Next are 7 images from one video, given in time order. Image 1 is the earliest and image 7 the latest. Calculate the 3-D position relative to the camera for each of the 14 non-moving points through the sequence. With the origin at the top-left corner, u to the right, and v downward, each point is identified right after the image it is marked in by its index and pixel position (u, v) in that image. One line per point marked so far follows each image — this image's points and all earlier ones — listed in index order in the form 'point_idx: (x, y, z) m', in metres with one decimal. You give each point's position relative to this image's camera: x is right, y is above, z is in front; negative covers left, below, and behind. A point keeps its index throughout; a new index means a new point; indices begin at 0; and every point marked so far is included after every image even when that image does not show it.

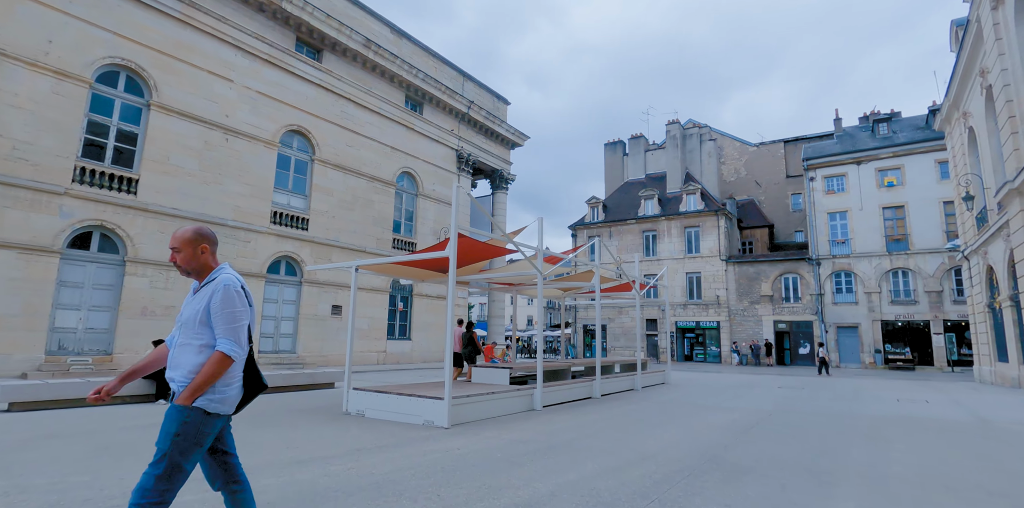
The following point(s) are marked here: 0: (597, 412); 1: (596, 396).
0: (+1.3, -2.3, +7.5) m
1: (+1.5, -2.5, +9.1) m
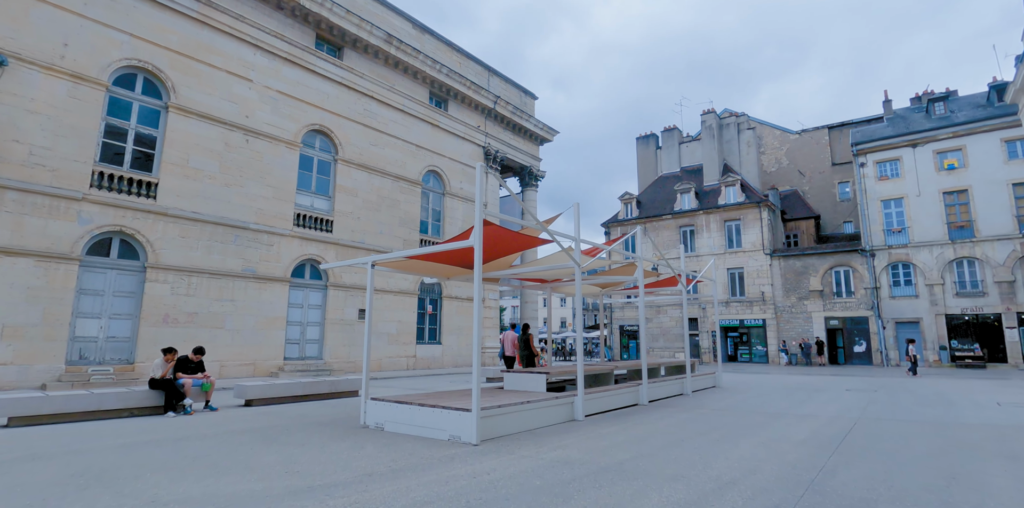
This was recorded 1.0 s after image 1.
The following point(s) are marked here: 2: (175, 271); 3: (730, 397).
0: (+1.7, -2.2, +6.5) m
1: (+2.1, -2.4, +8.1) m
2: (-8.4, -0.4, +12.8) m
3: (+3.9, -2.5, +9.0) m
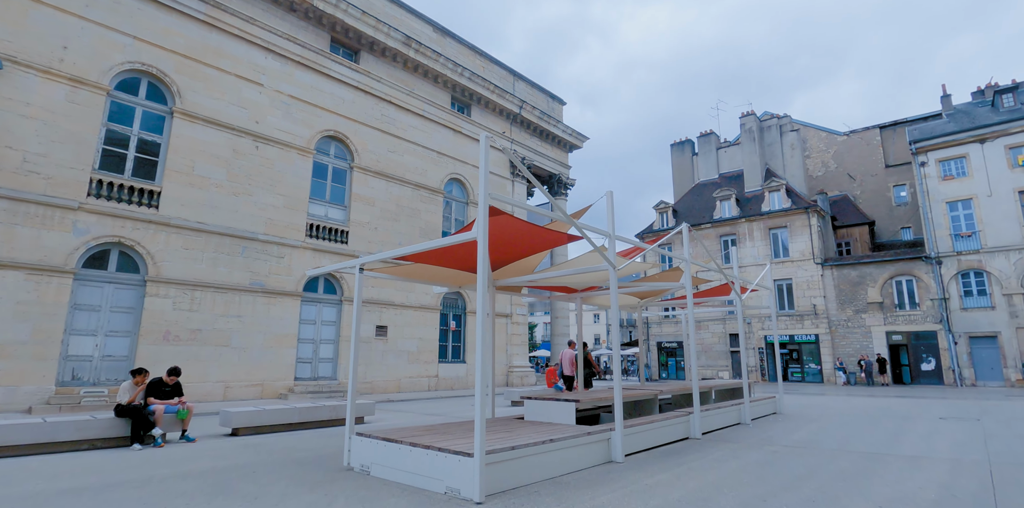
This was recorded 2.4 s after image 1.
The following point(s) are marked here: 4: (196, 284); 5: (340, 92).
0: (+2.0, -2.1, +5.1) m
1: (+2.4, -2.4, +6.6) m
2: (-7.9, -0.7, +12.0) m
3: (+4.2, -2.5, +7.4) m
4: (-7.6, -0.7, +12.3) m
5: (-5.4, +5.0, +15.9) m
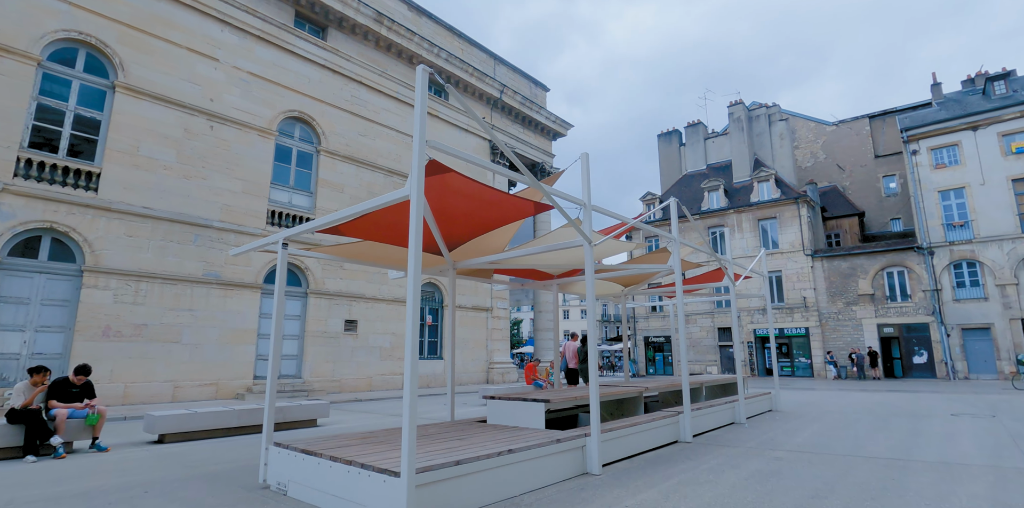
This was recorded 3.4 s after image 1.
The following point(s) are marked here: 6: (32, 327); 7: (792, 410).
0: (+1.6, -1.9, +4.2) m
1: (+2.0, -2.1, +5.8) m
2: (-8.4, -0.5, +10.9) m
3: (+3.8, -2.3, +6.6) m
4: (-8.1, -0.5, +11.2) m
5: (-6.0, +5.3, +14.9) m
6: (-9.4, -1.4, +10.0) m
7: (+4.9, -2.7, +8.9) m
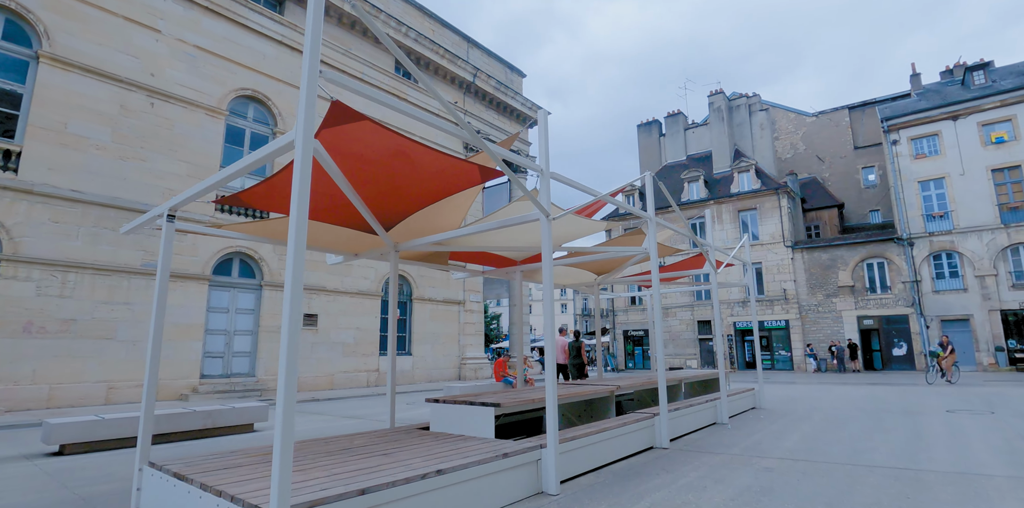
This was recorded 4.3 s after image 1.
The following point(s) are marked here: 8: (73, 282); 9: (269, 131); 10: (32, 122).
0: (+1.1, -1.7, +3.5) m
1: (+1.5, -1.9, +5.1) m
2: (-9.0, -0.2, +9.8) m
3: (+3.3, -2.0, +5.9) m
4: (-8.8, -0.2, +10.1) m
5: (-6.8, +5.6, +13.8) m
6: (-10.0, -1.2, +8.9) m
7: (+4.3, -2.5, +8.2) m
8: (-8.7, -0.6, +10.2) m
9: (-6.6, +3.3, +13.9) m
10: (-9.5, +2.6, +10.1) m
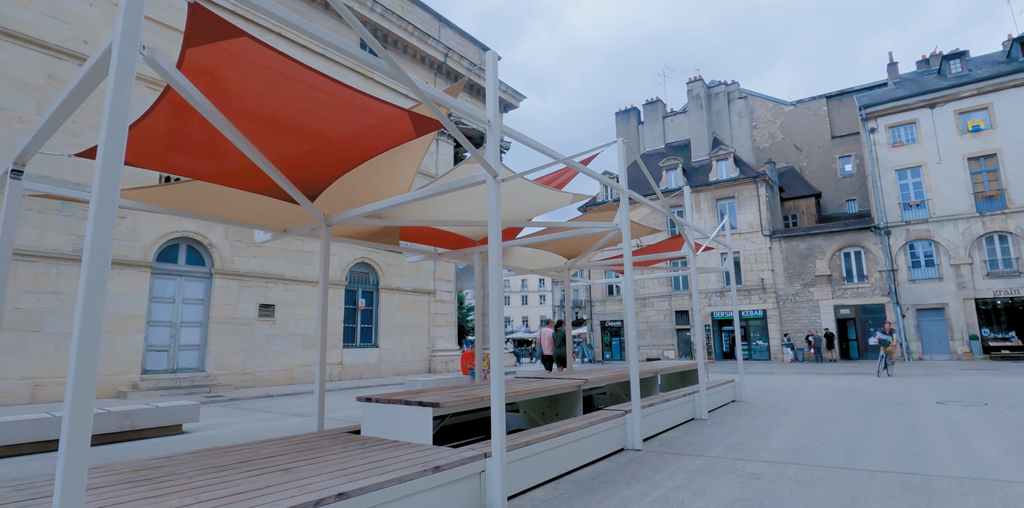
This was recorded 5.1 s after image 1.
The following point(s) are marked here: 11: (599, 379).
0: (+0.8, -1.5, +2.9) m
1: (+1.1, -1.7, +4.5) m
2: (-9.6, +0.1, +8.8) m
3: (+2.8, -1.8, +5.4) m
4: (-9.4, +0.1, +9.1) m
5: (-7.6, +6.0, +12.8) m
6: (-10.6, -0.9, +7.9) m
7: (+3.7, -2.2, +7.7) m
8: (-9.3, -0.3, +9.1) m
9: (-7.4, +3.7, +12.9) m
10: (-10.1, +2.9, +9.0) m
11: (+0.9, -1.3, +5.5) m
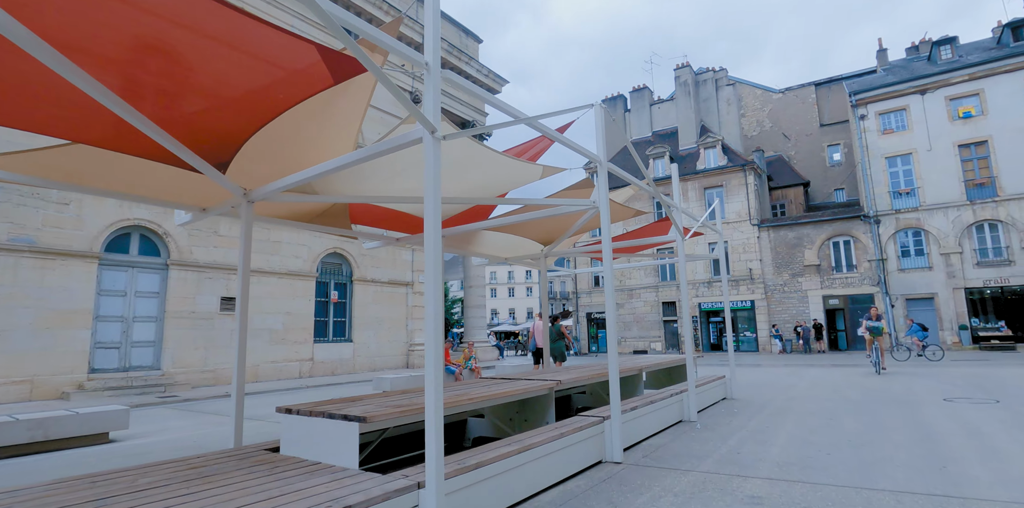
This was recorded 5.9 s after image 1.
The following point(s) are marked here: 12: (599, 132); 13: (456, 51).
0: (+0.5, -1.4, +2.3) m
1: (+0.8, -1.5, +3.8) m
2: (-10.0, +0.2, +7.9) m
3: (+2.5, -1.6, +4.8) m
4: (-9.8, +0.3, +8.2) m
5: (-8.1, +6.2, +11.8) m
6: (-11.0, -0.8, +7.0) m
7: (+3.4, -2.0, +7.2) m
8: (-9.8, -0.1, +8.3) m
9: (-7.9, +3.9, +12.0) m
10: (-10.5, +3.1, +8.1) m
11: (+0.6, -1.2, +4.8) m
12: (+0.7, +1.1, +6.1) m
13: (-2.0, +7.4, +18.6) m
